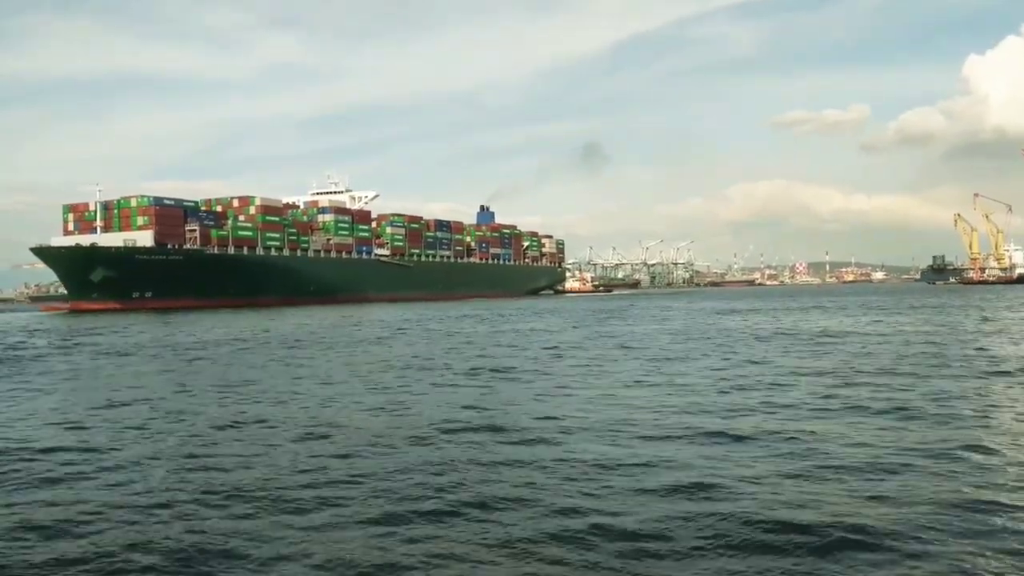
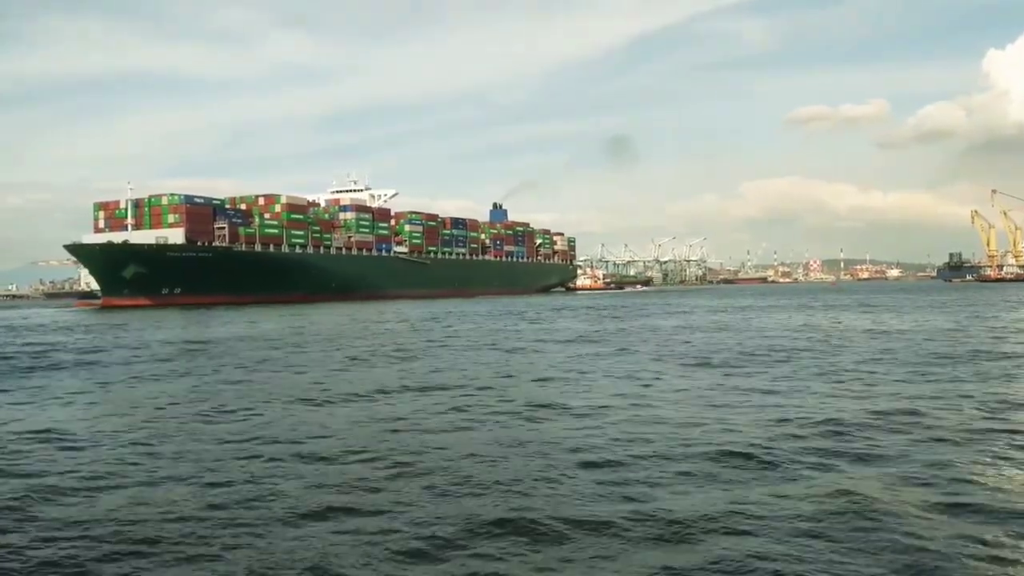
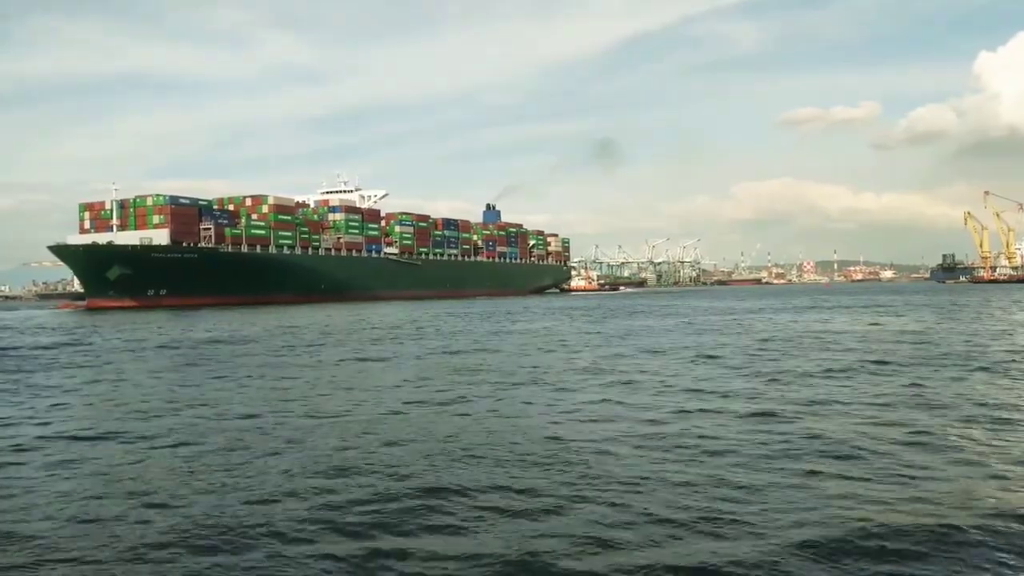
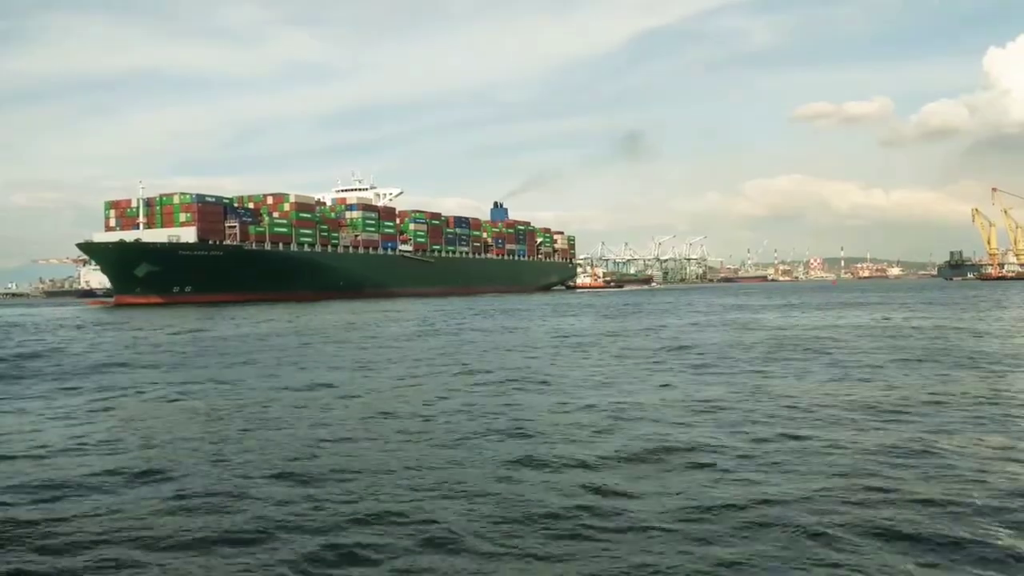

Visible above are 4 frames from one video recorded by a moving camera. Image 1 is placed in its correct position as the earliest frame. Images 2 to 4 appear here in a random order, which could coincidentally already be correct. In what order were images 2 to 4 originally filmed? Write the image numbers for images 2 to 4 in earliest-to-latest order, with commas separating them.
3, 2, 4
